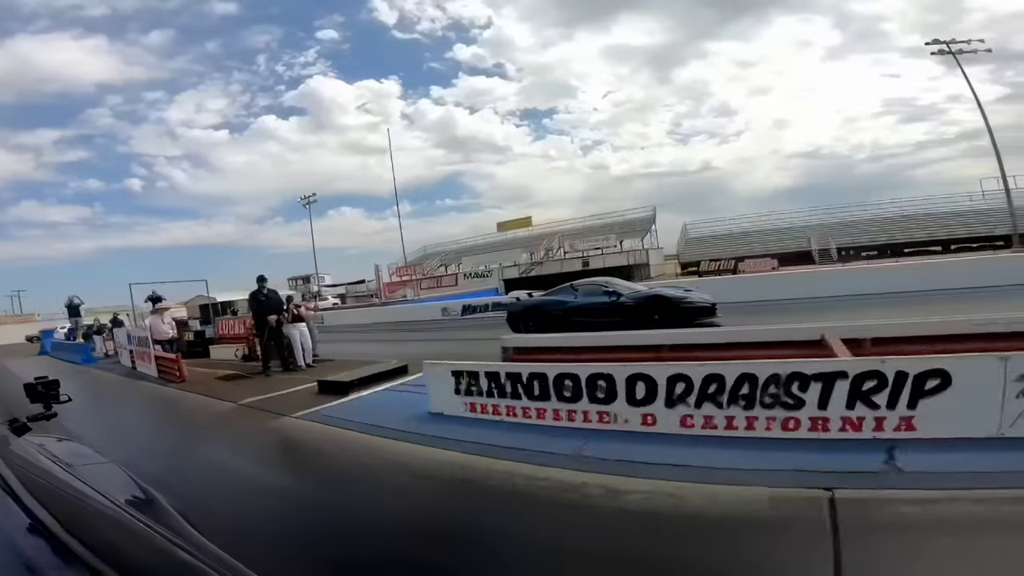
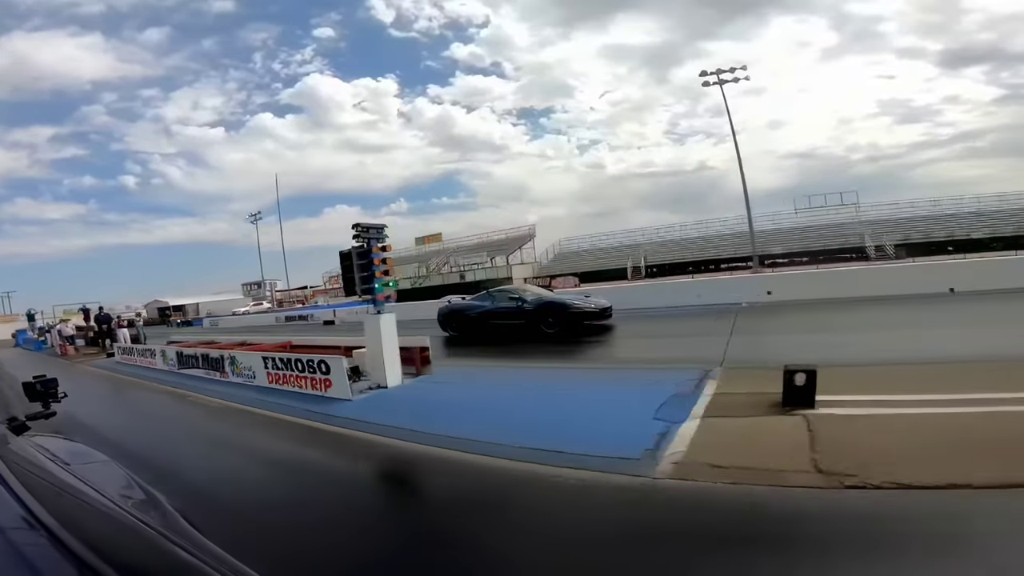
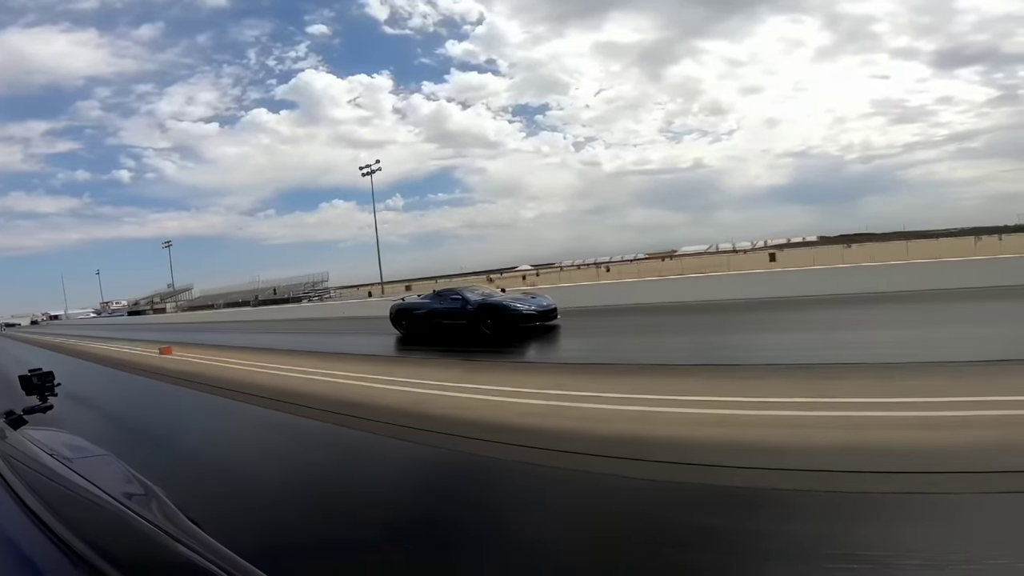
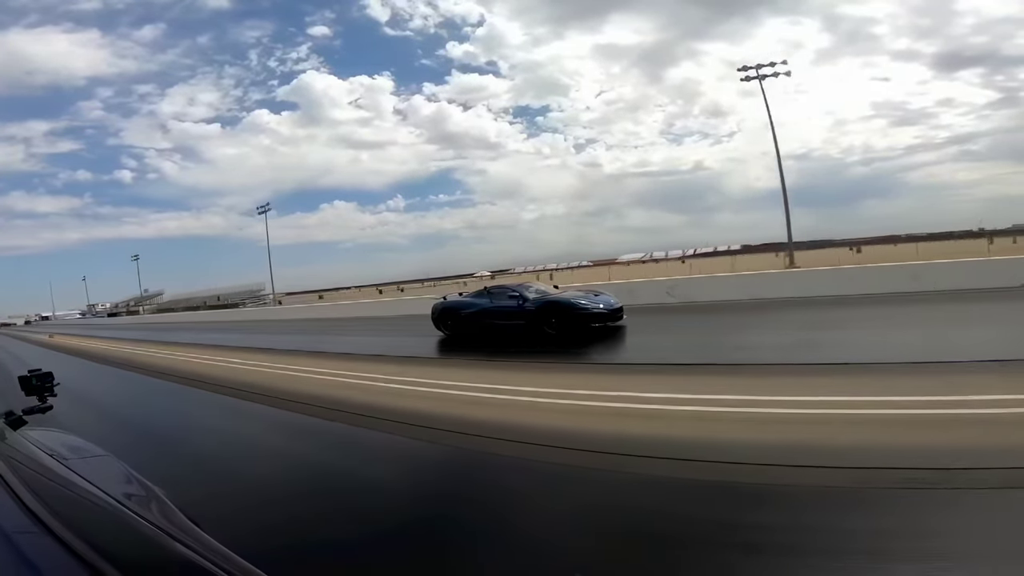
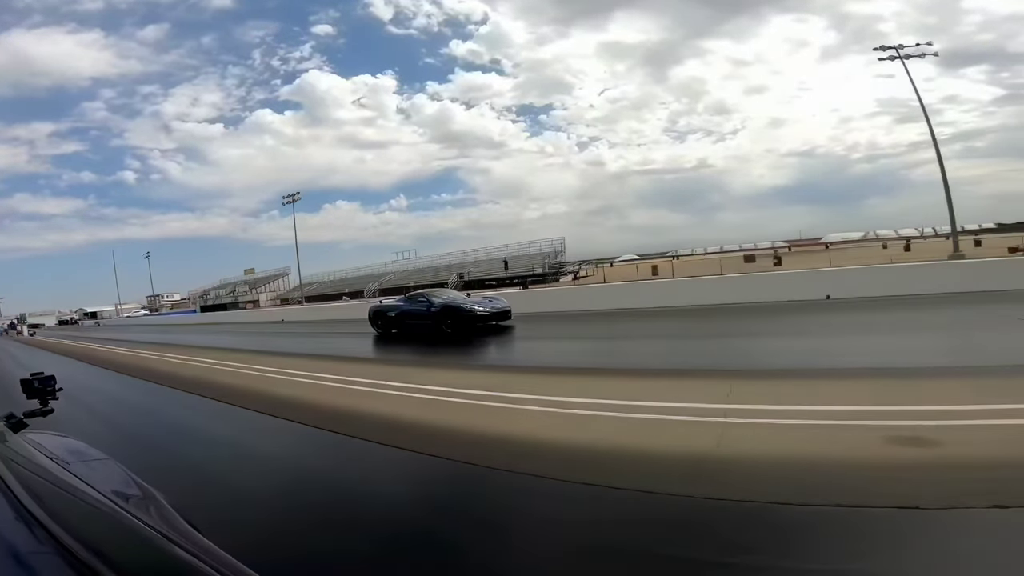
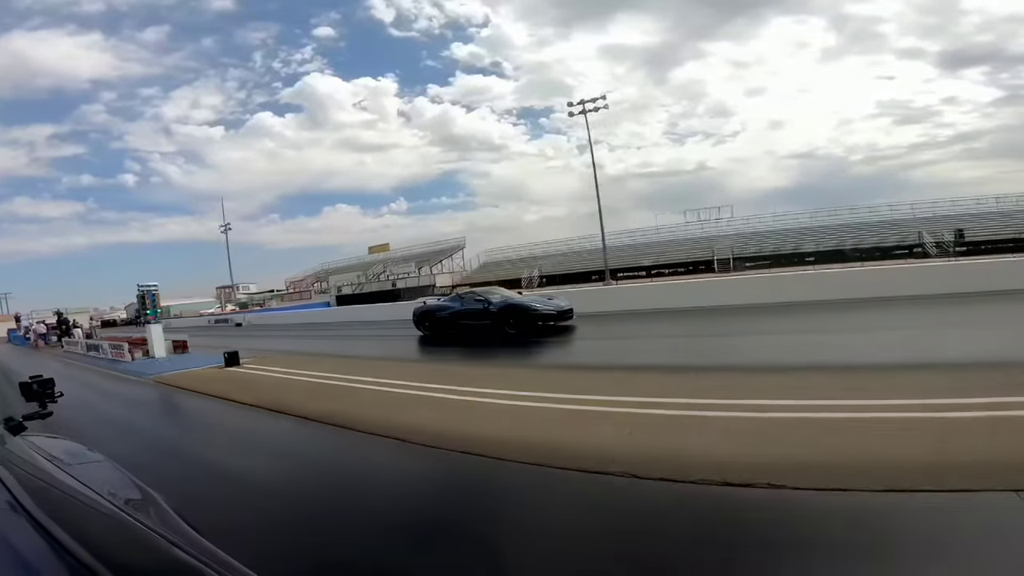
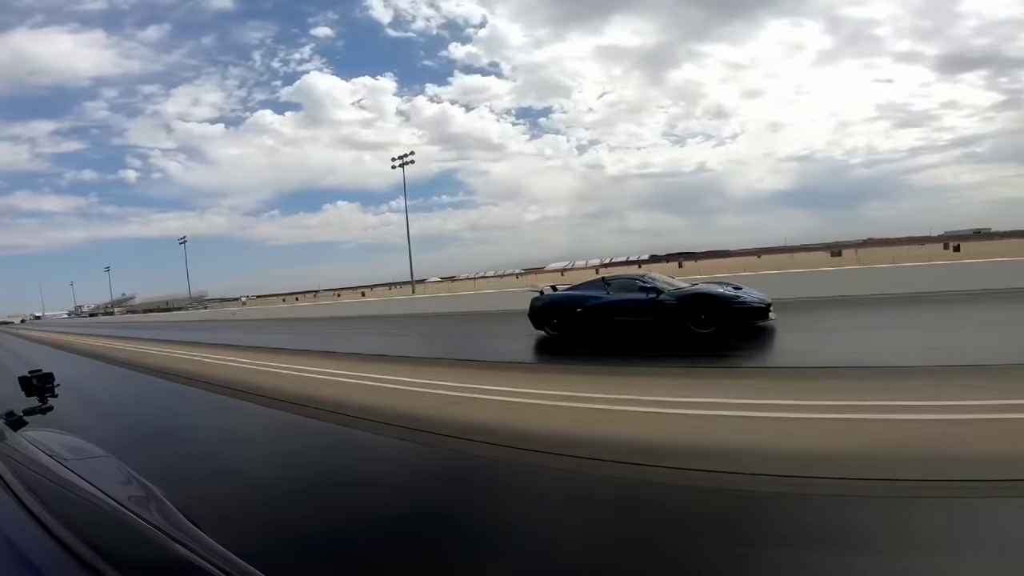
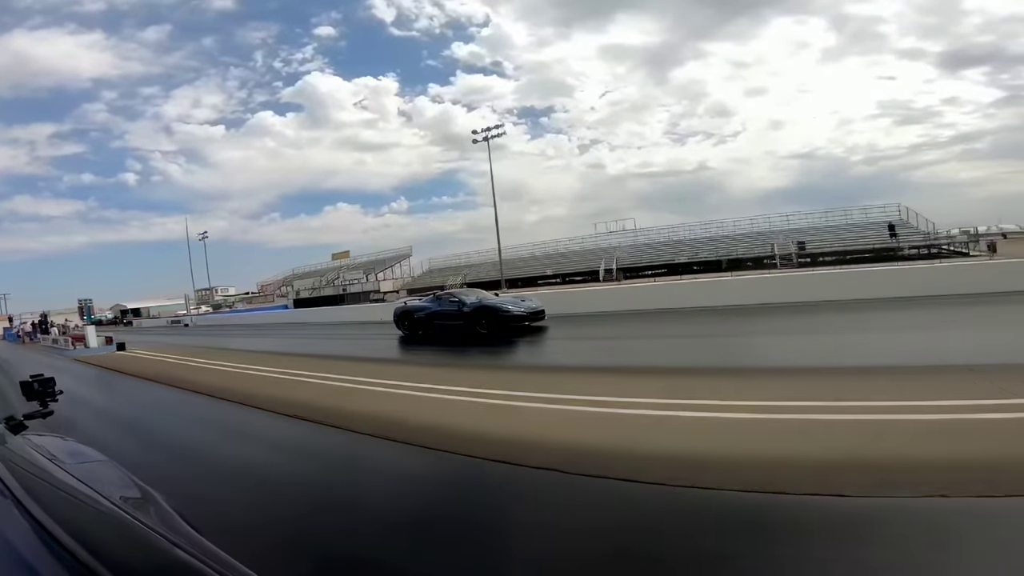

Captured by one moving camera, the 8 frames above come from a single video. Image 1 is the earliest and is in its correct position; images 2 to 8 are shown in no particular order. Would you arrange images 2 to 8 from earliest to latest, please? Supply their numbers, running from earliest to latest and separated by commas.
2, 6, 8, 5, 3, 4, 7
